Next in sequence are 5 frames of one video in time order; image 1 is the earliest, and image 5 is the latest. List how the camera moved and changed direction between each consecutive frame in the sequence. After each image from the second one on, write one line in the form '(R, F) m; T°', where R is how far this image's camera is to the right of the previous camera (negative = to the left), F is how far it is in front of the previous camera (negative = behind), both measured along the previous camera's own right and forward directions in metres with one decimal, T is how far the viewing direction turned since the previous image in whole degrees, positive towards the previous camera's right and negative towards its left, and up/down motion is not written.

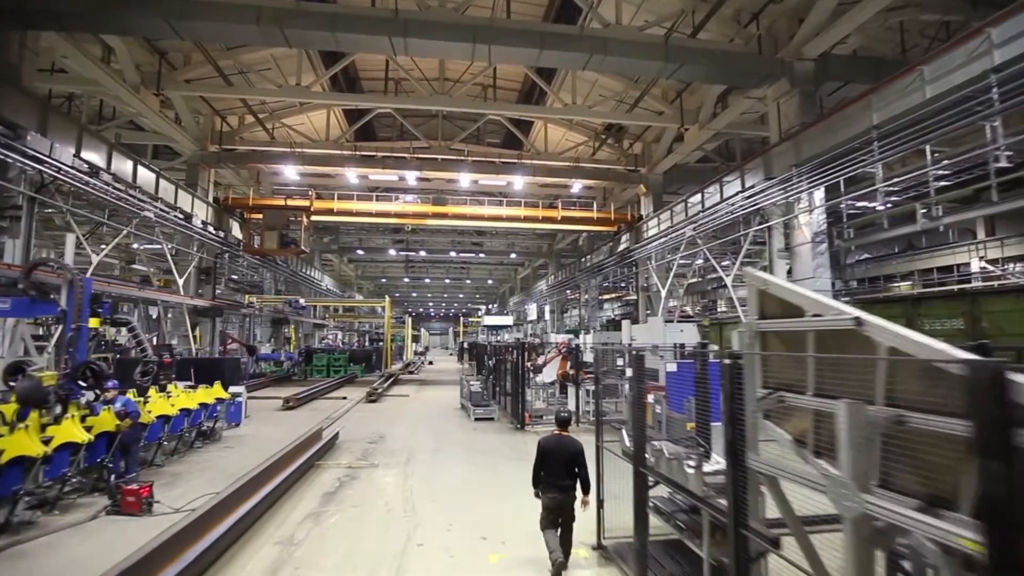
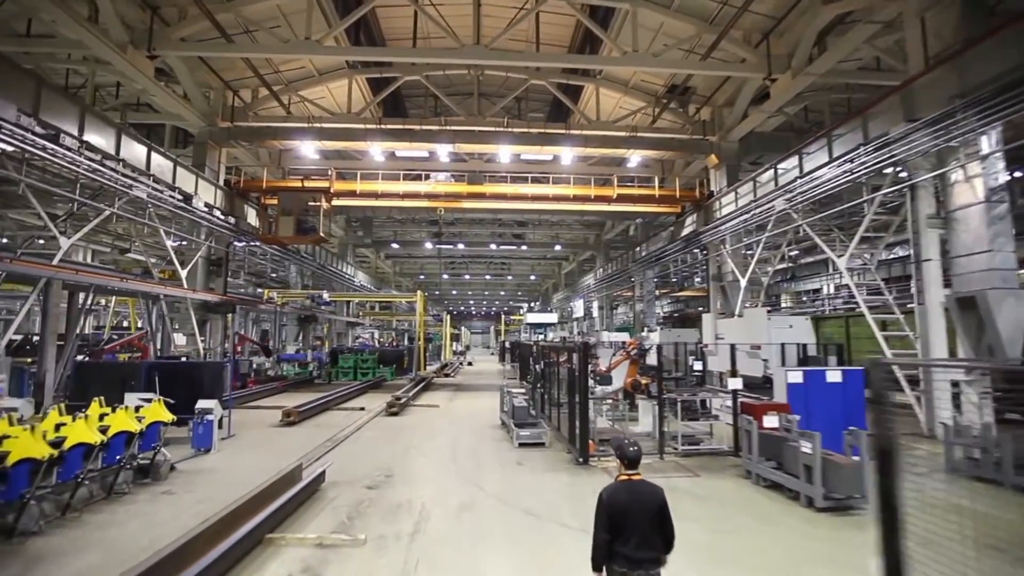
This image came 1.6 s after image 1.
(-0.1, +1.7) m; -4°
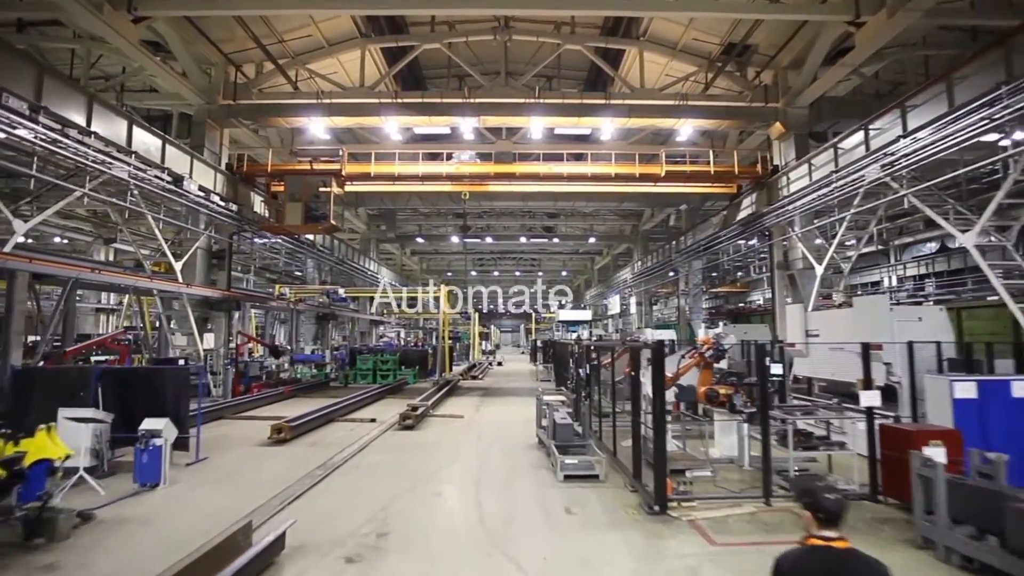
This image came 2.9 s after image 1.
(-0.1, +1.3) m; -3°
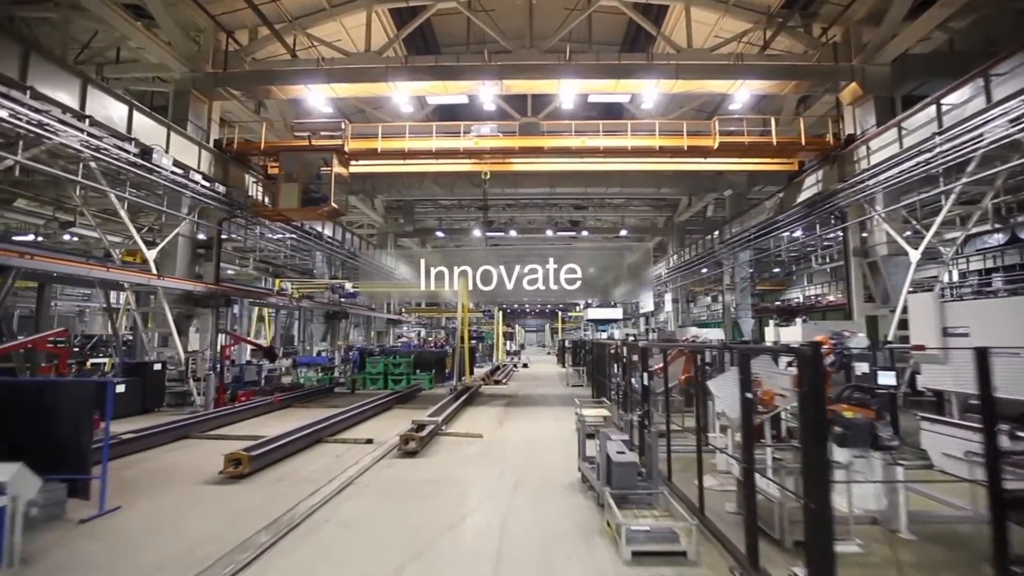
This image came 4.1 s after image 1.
(-0.1, +1.4) m; -2°
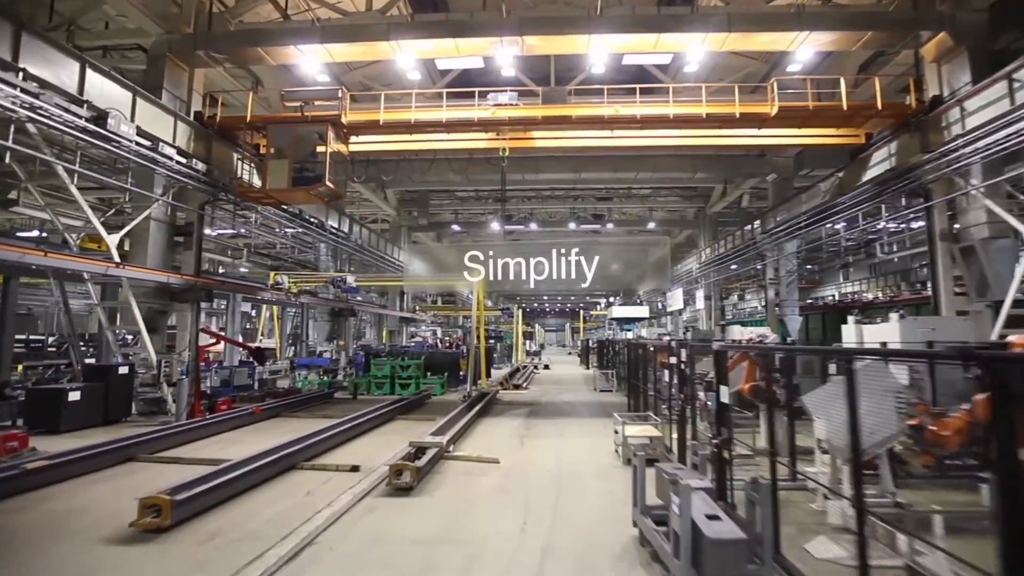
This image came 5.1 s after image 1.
(0.0, +1.2) m; -2°
